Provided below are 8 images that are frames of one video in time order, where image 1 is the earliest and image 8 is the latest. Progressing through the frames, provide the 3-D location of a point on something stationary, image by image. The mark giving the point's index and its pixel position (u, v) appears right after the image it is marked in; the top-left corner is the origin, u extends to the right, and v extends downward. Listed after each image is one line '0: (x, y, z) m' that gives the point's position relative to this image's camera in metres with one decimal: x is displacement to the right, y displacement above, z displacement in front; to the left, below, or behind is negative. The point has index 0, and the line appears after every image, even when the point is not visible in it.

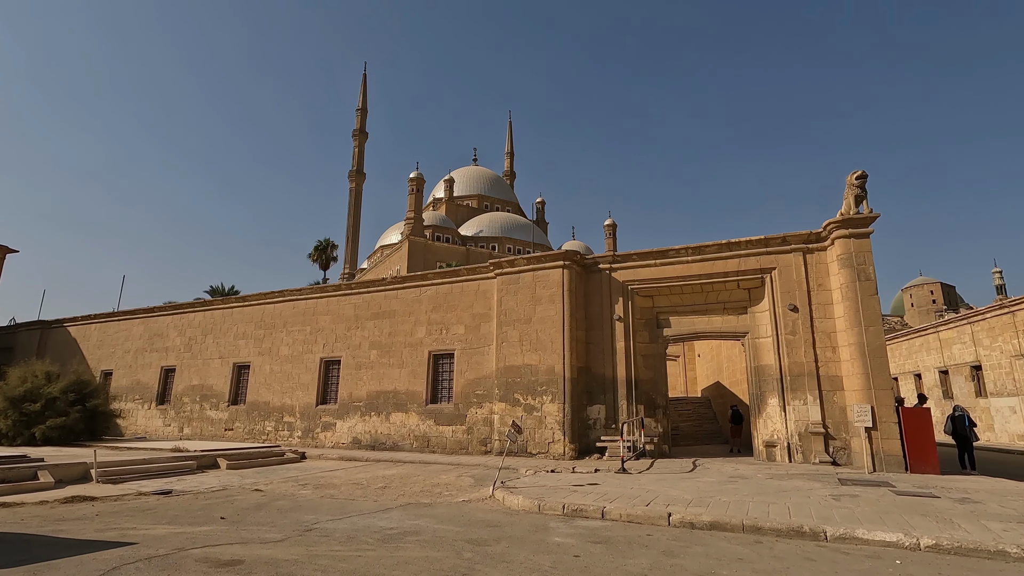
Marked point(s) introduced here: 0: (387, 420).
0: (-3.4, -3.6, +14.7) m
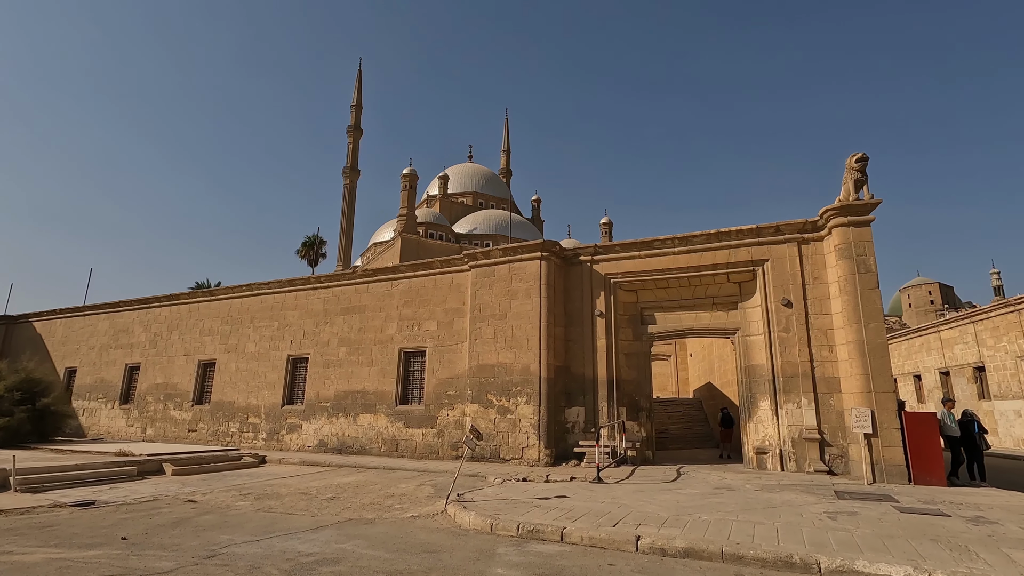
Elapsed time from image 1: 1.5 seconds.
0: (-4.0, -3.4, +13.8) m
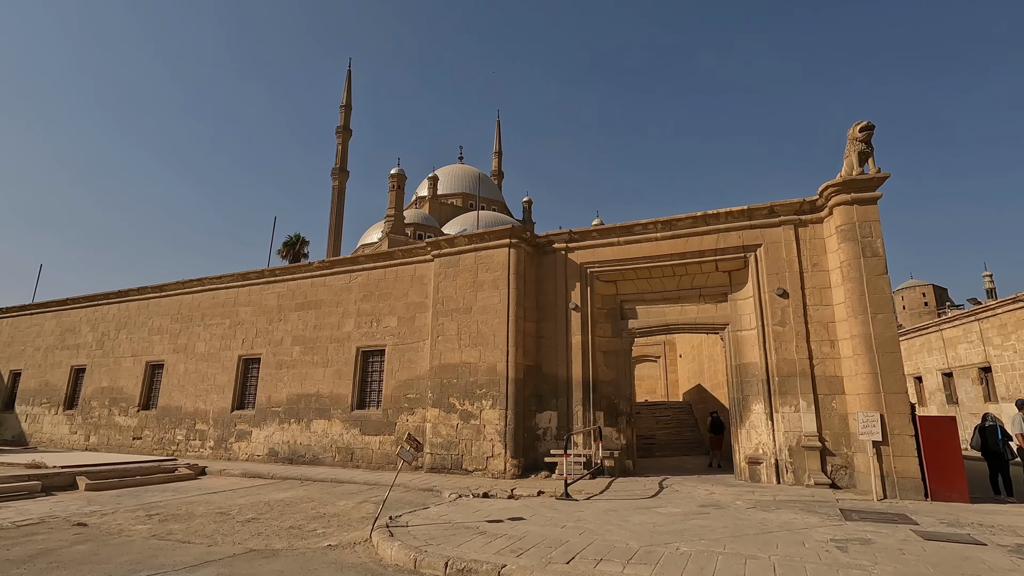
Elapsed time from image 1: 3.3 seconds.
0: (-4.7, -3.3, +12.5) m
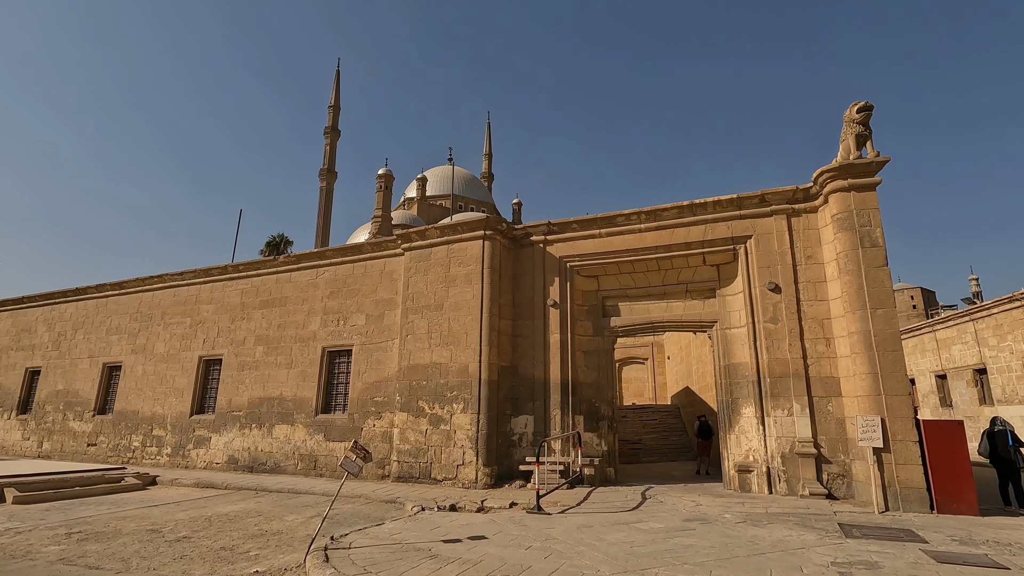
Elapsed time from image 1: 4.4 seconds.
0: (-5.3, -3.2, +11.7) m
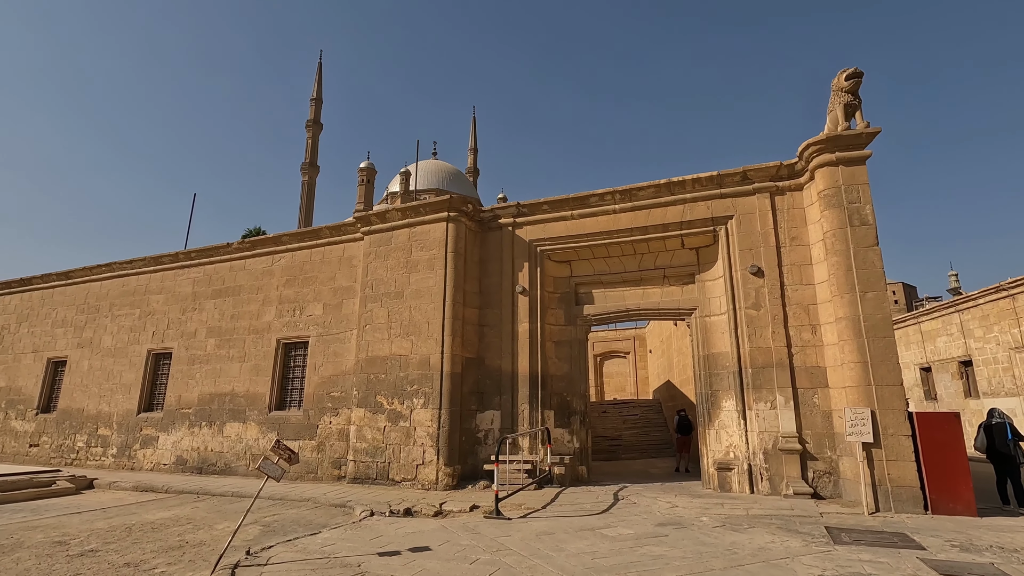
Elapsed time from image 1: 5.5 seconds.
0: (-5.9, -2.9, +10.9) m
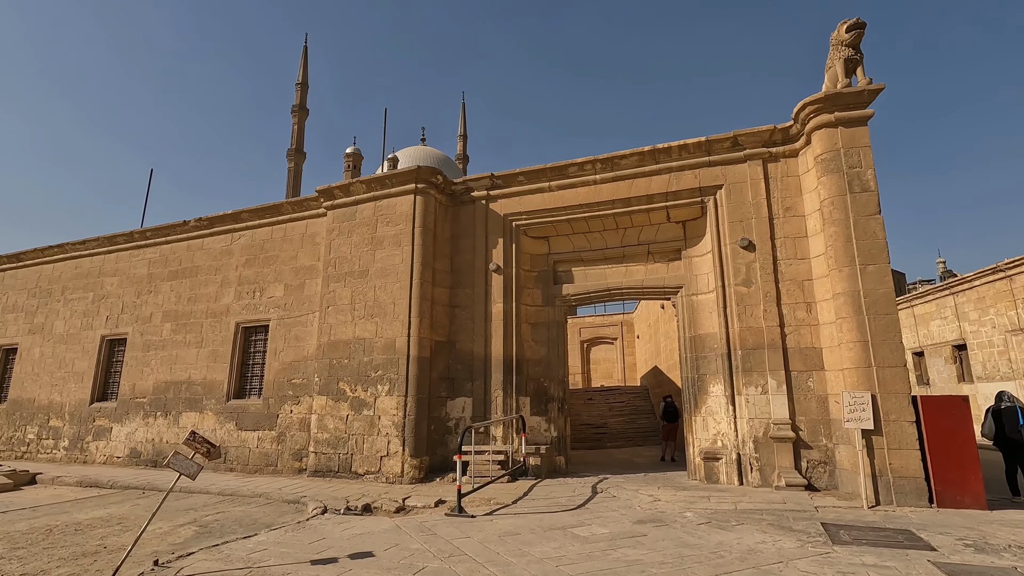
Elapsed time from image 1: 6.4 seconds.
0: (-6.3, -2.5, +10.1) m
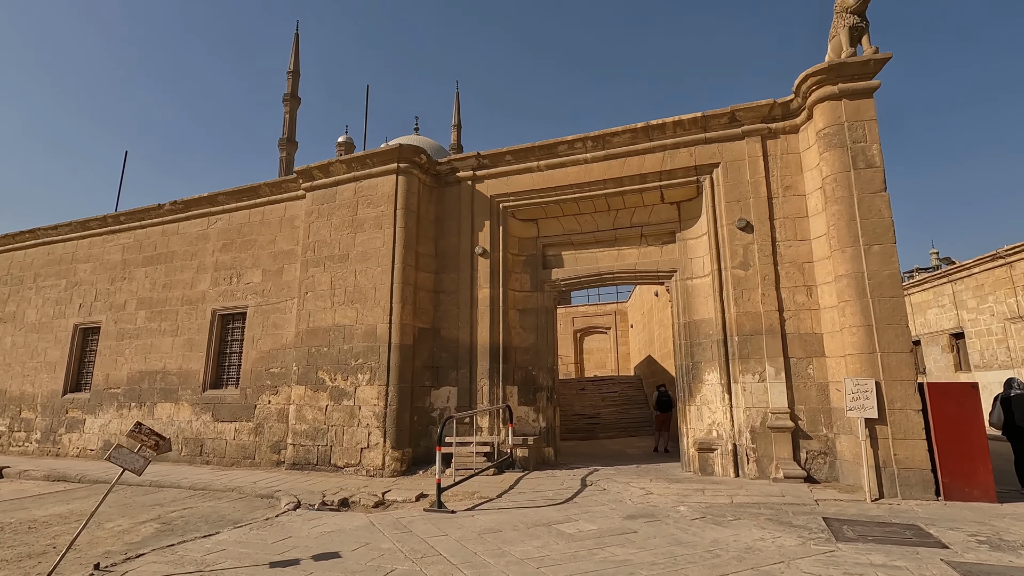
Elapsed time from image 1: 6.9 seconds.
0: (-6.5, -2.3, +9.7) m
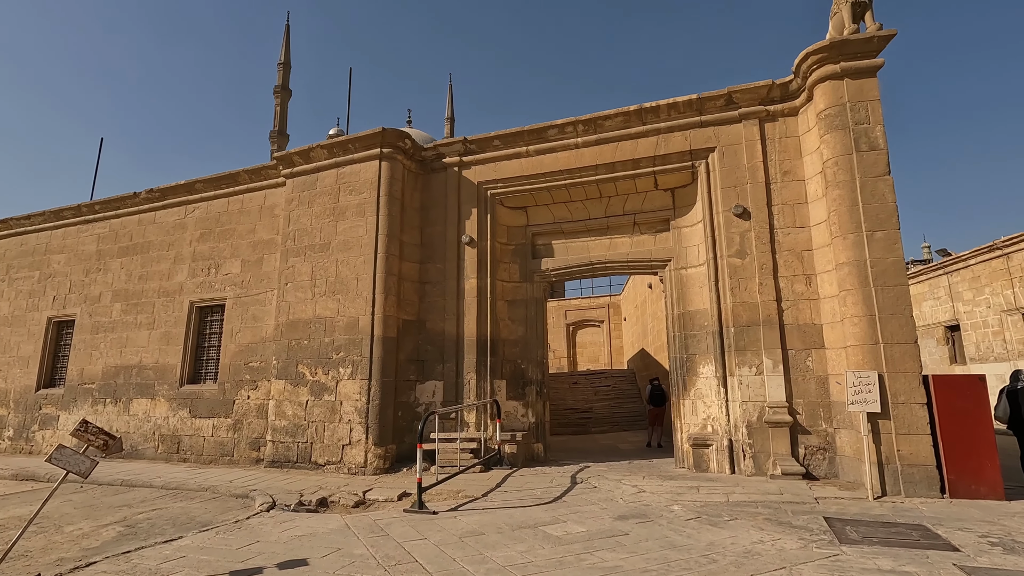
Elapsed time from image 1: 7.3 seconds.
0: (-6.7, -2.1, +9.4) m
